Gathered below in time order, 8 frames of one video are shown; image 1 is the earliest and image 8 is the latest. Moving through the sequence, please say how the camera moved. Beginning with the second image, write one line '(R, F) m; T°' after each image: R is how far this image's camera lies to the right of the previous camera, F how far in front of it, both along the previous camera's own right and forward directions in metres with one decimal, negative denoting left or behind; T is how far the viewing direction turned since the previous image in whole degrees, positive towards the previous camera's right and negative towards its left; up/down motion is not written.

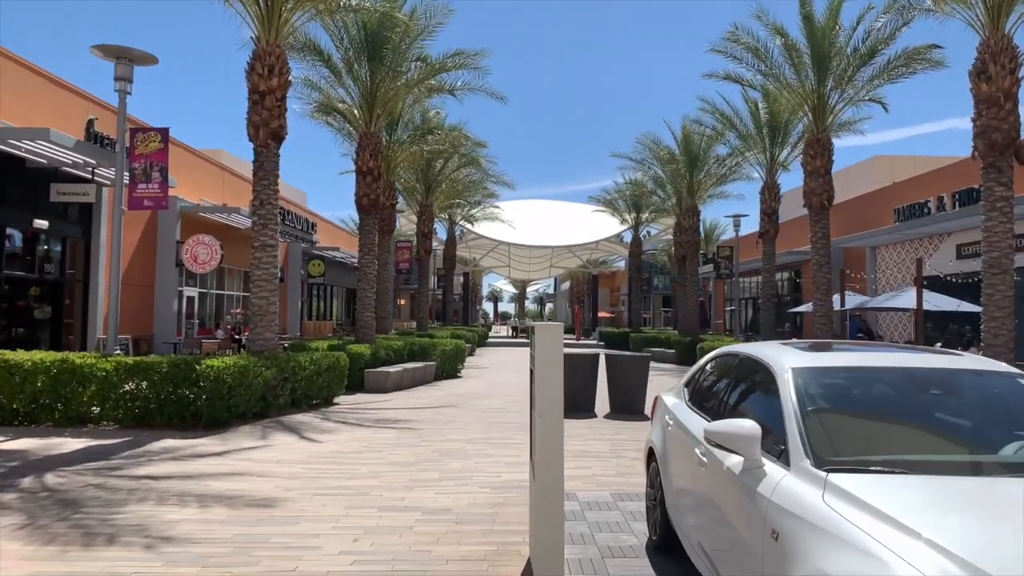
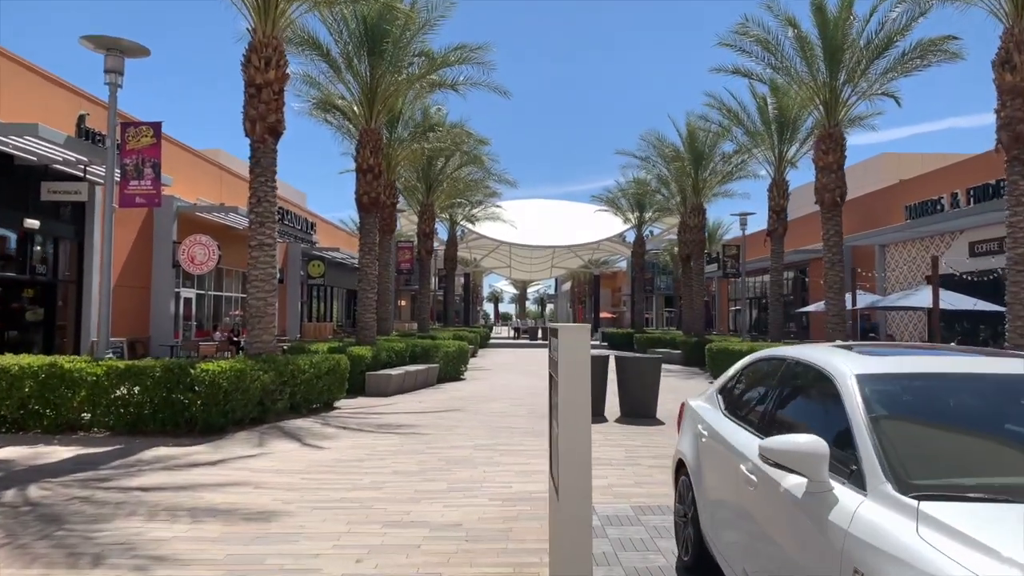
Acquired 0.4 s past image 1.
(-0.1, +0.5) m; 0°
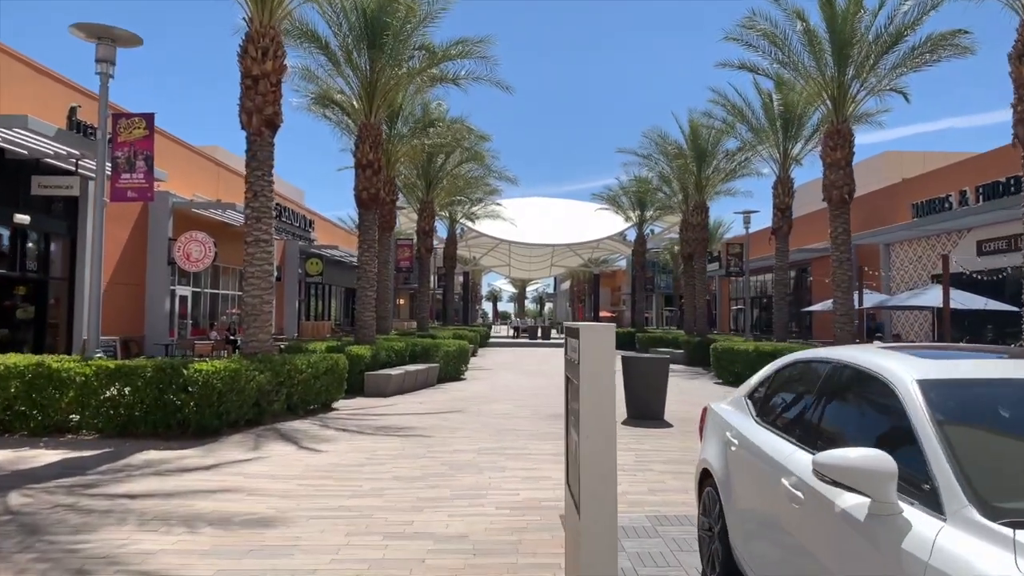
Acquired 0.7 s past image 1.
(-0.1, +0.4) m; 0°
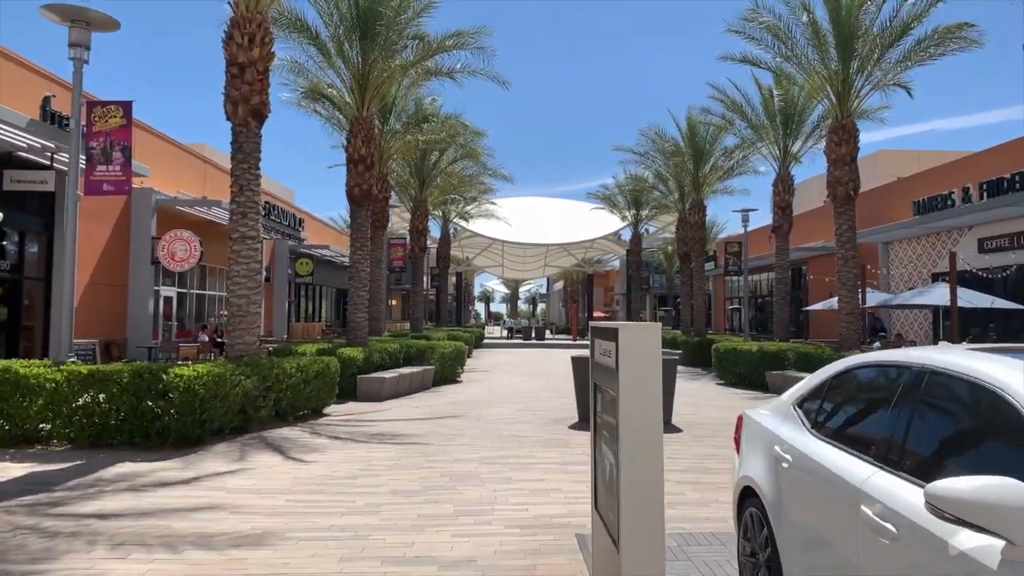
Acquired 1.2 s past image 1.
(-0.1, +0.6) m; +1°
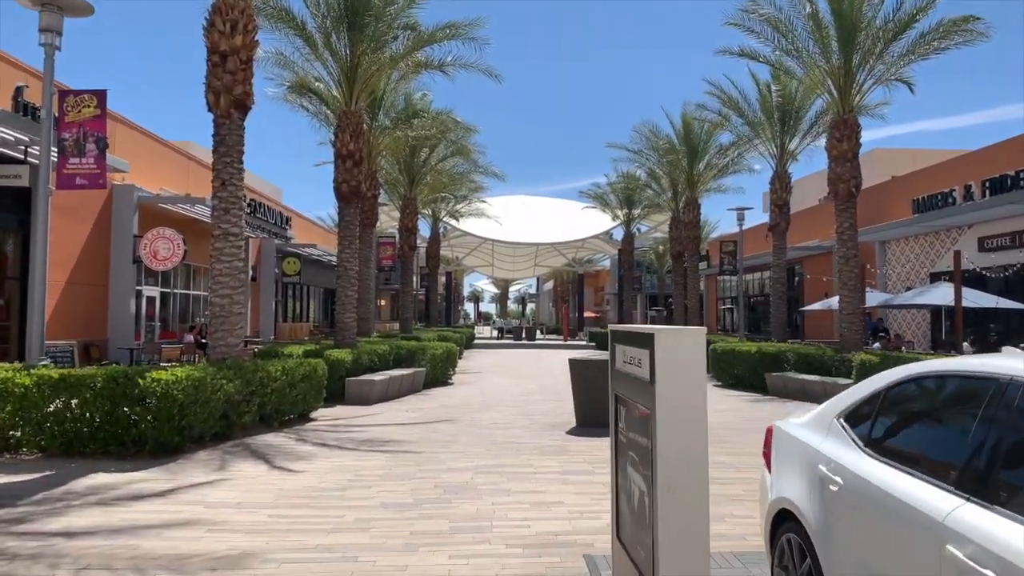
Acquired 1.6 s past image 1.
(-0.1, +0.5) m; +1°
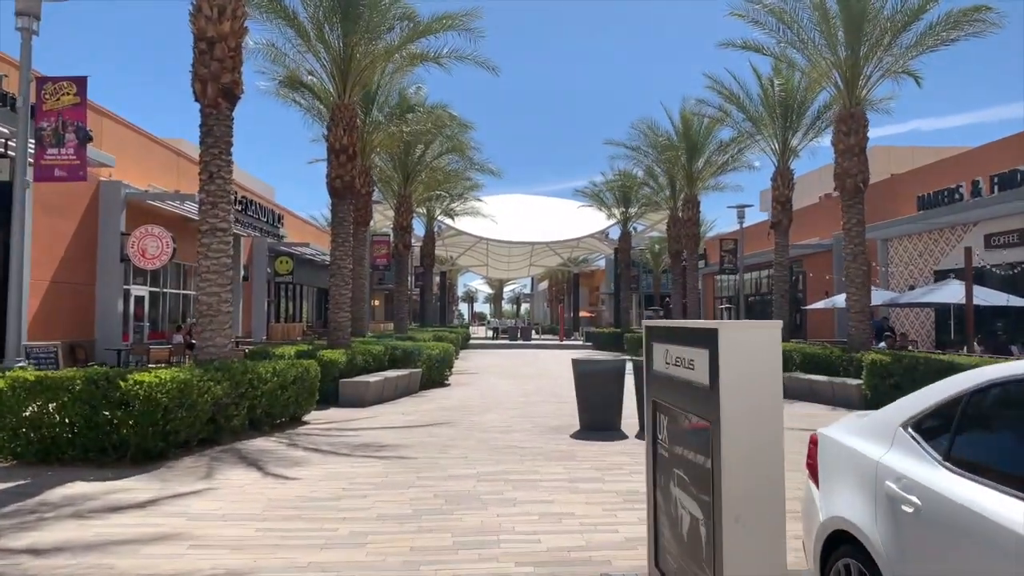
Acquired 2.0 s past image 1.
(-0.1, +0.5) m; 0°
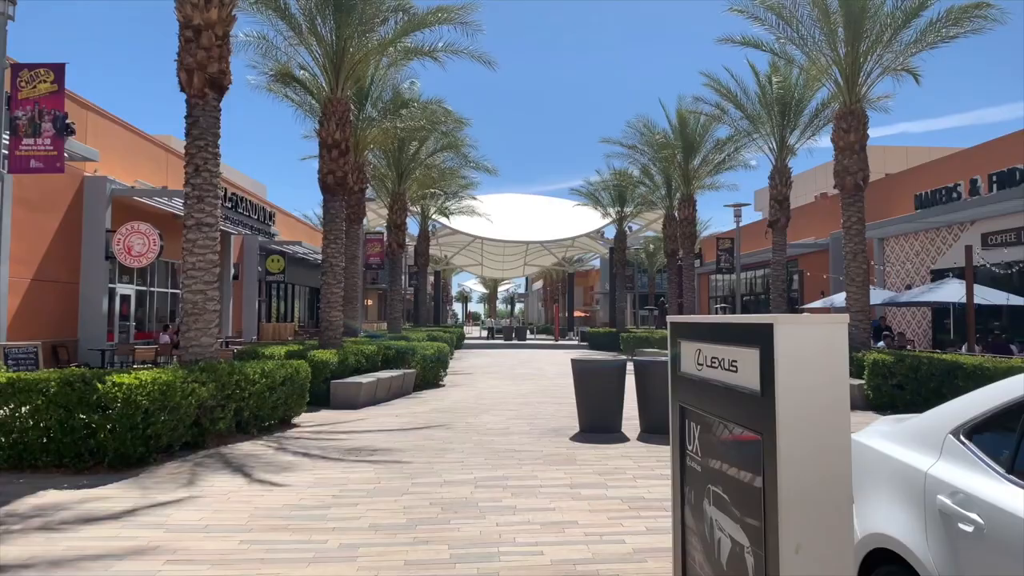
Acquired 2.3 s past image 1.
(-0.1, +0.4) m; +1°
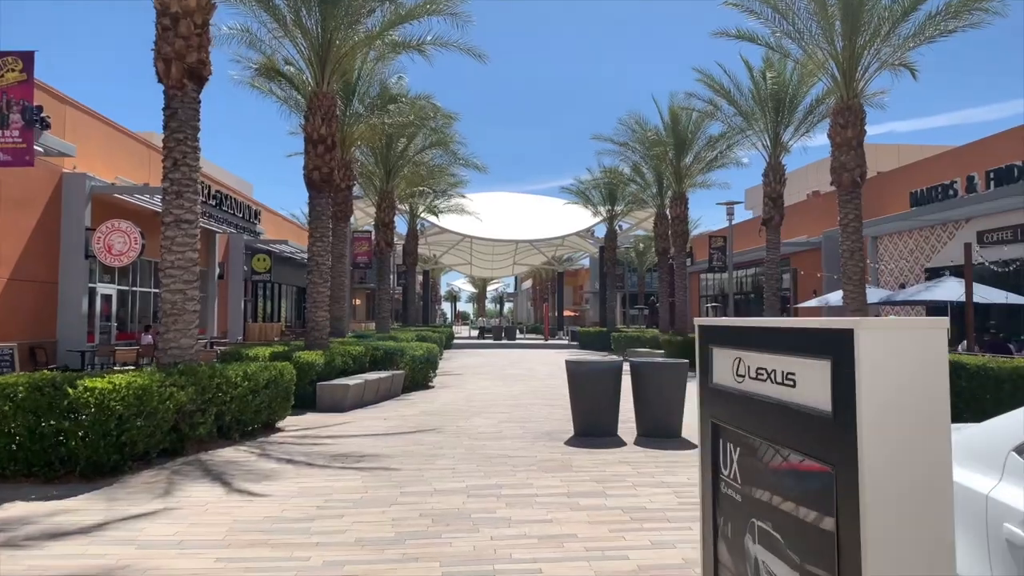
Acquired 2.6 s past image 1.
(-0.1, +0.4) m; +1°
